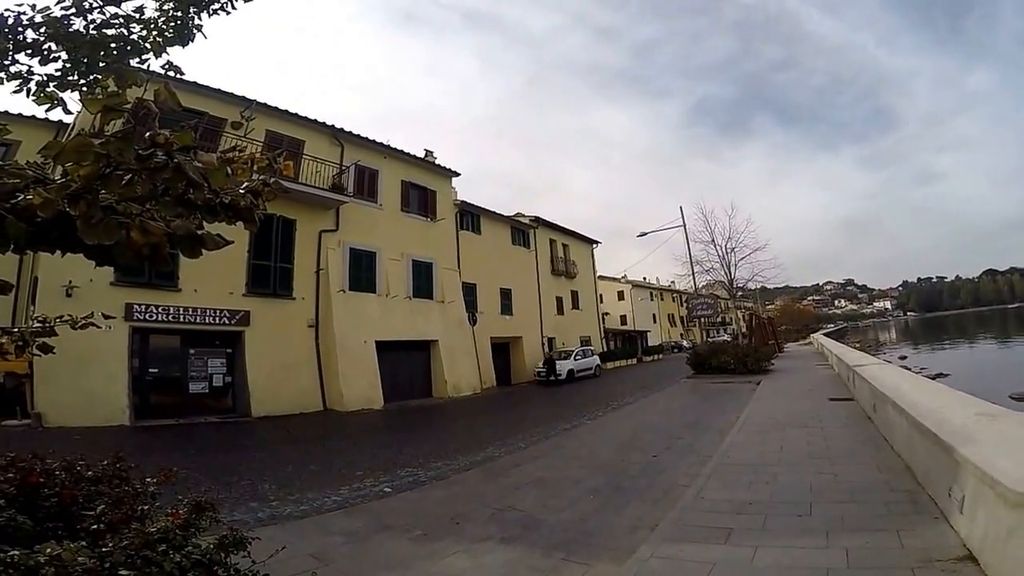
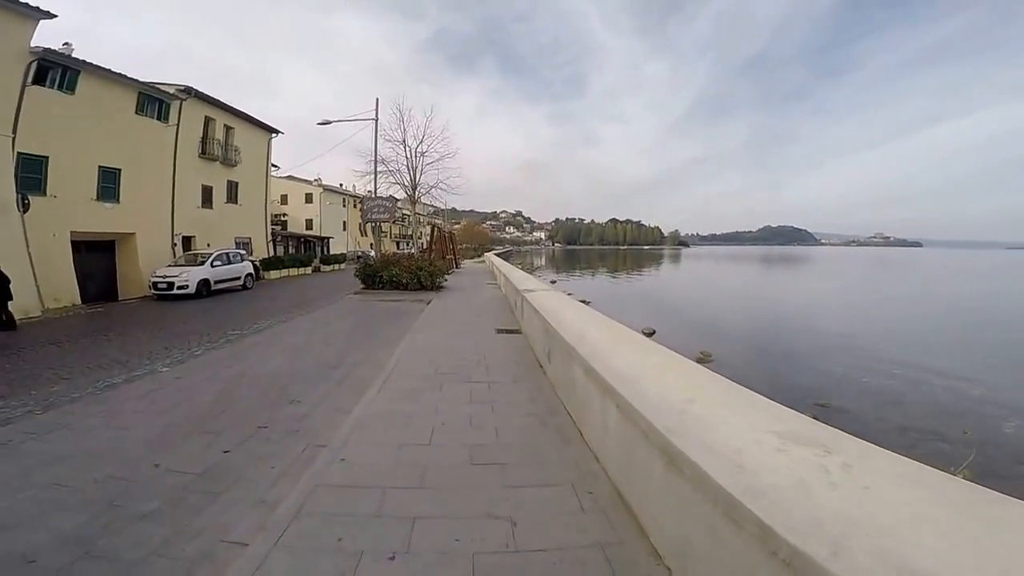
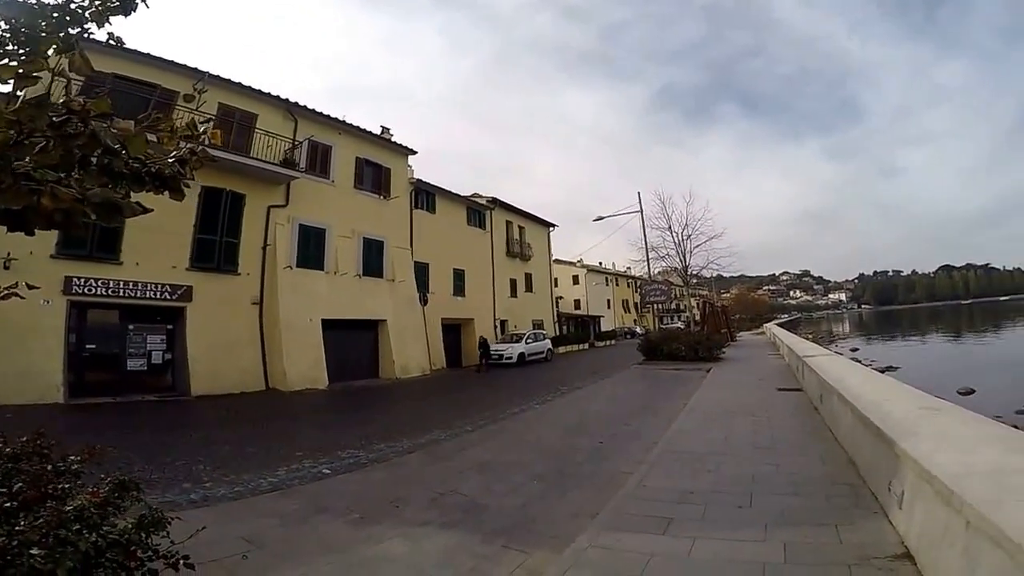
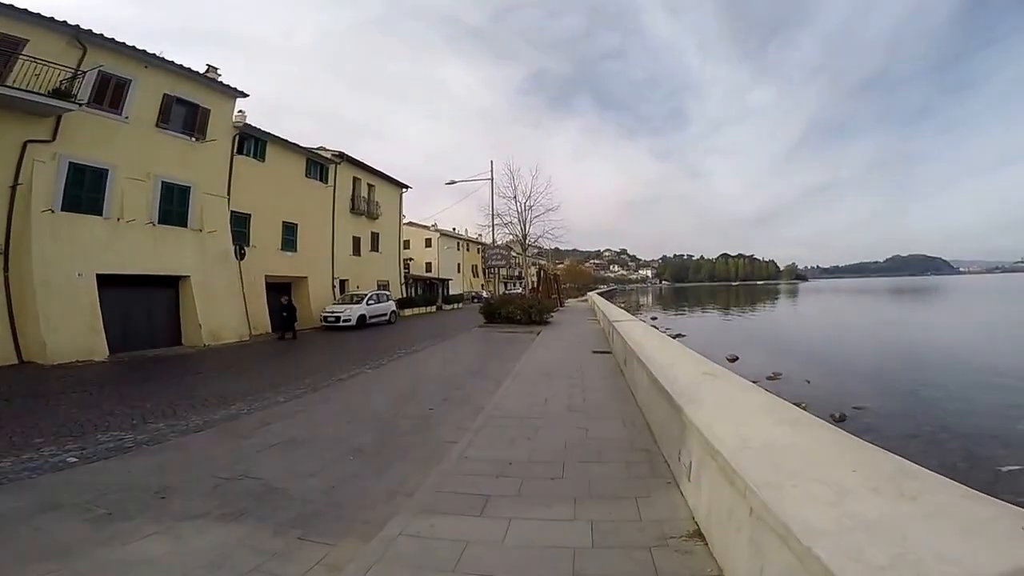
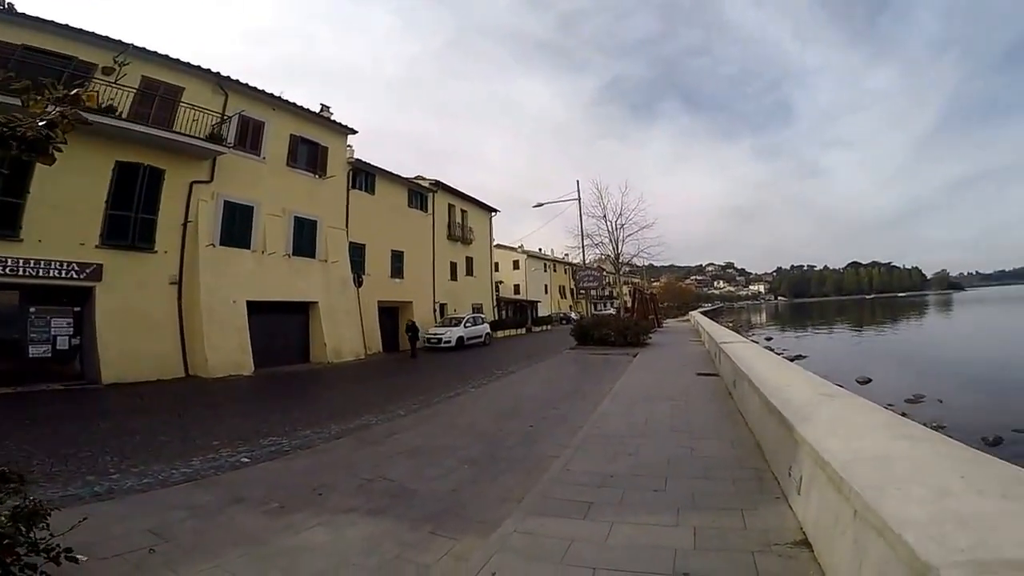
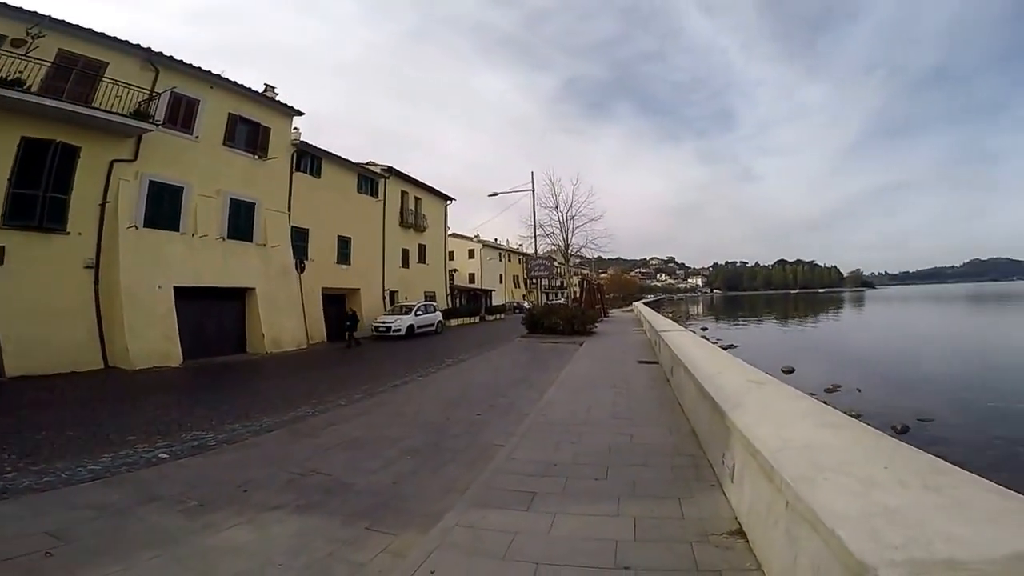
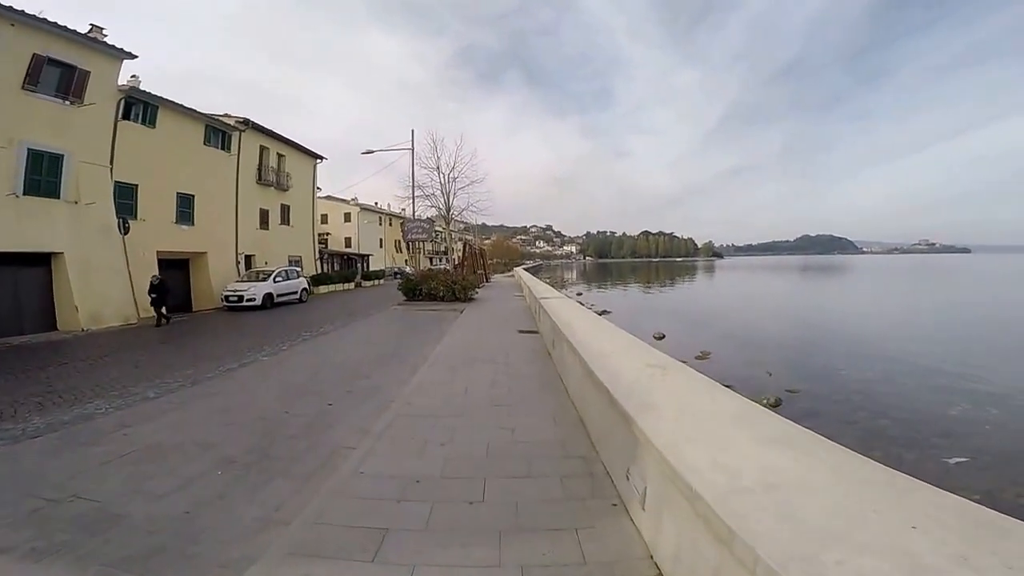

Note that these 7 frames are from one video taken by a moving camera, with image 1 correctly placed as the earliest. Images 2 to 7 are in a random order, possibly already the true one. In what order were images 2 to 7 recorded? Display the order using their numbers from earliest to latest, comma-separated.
3, 5, 6, 4, 7, 2
